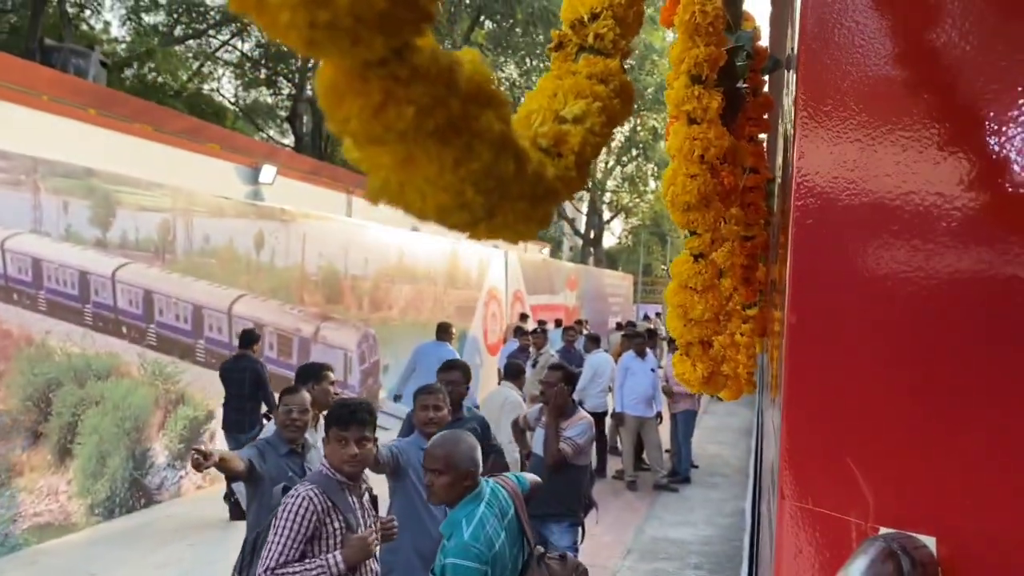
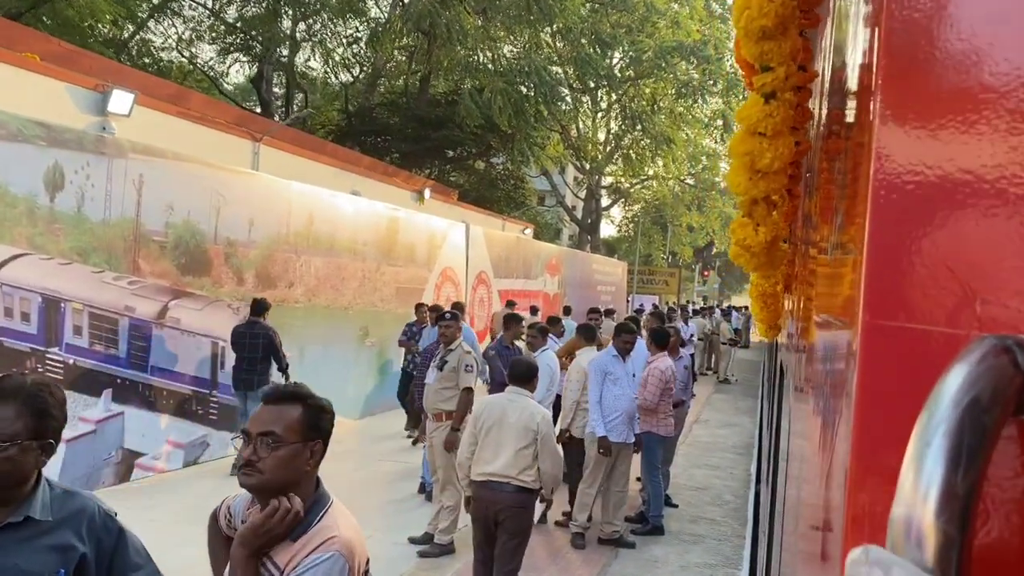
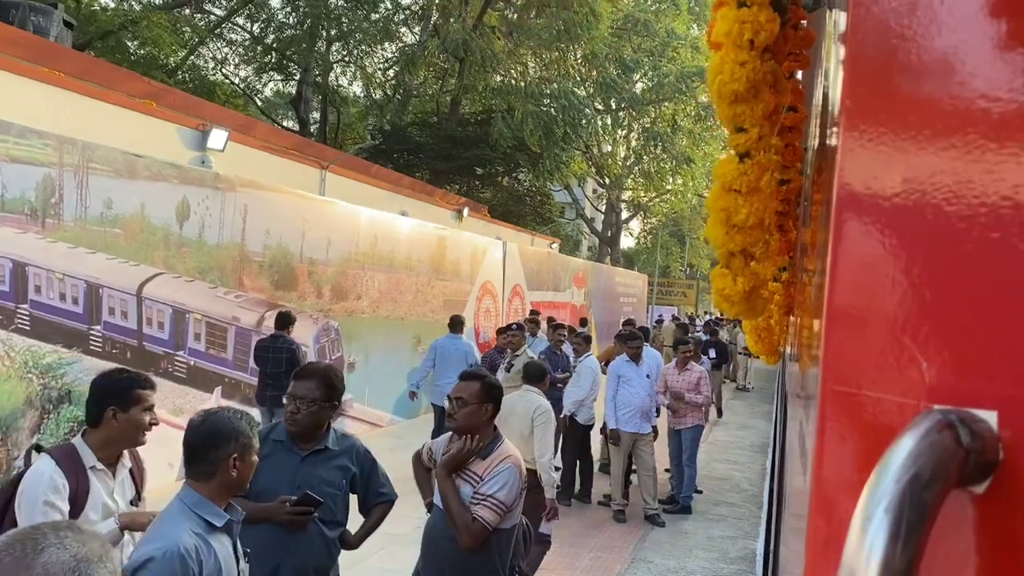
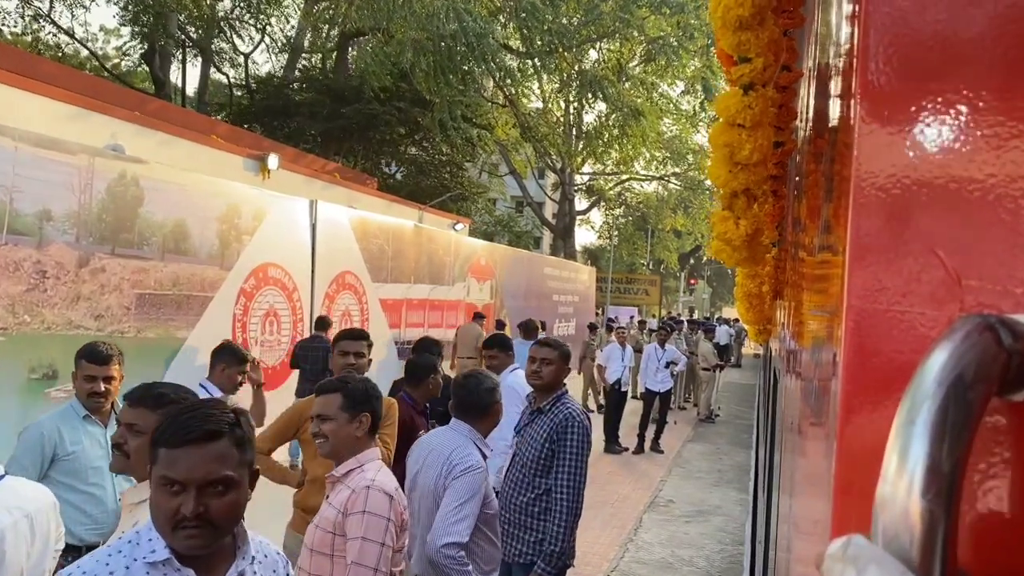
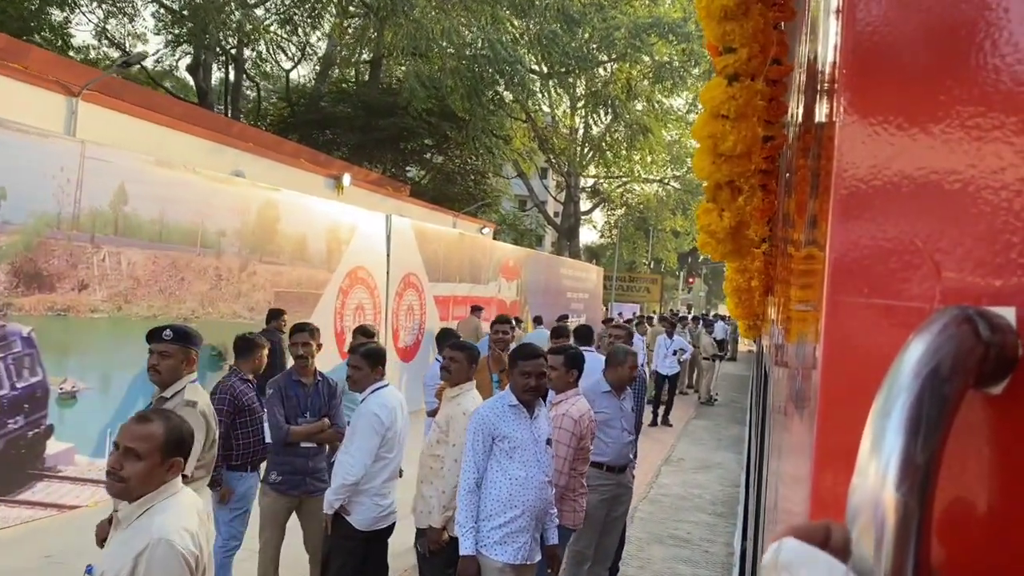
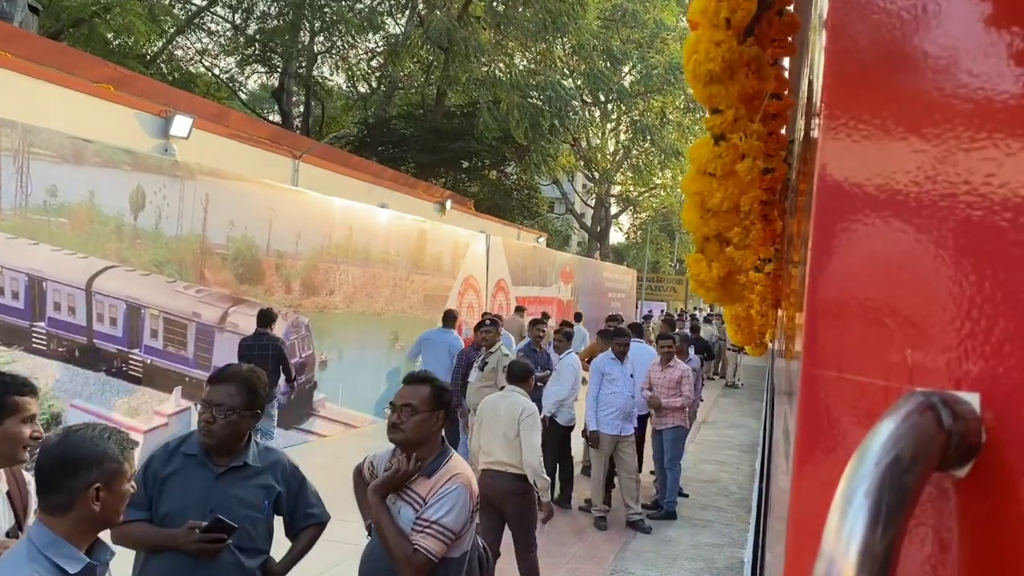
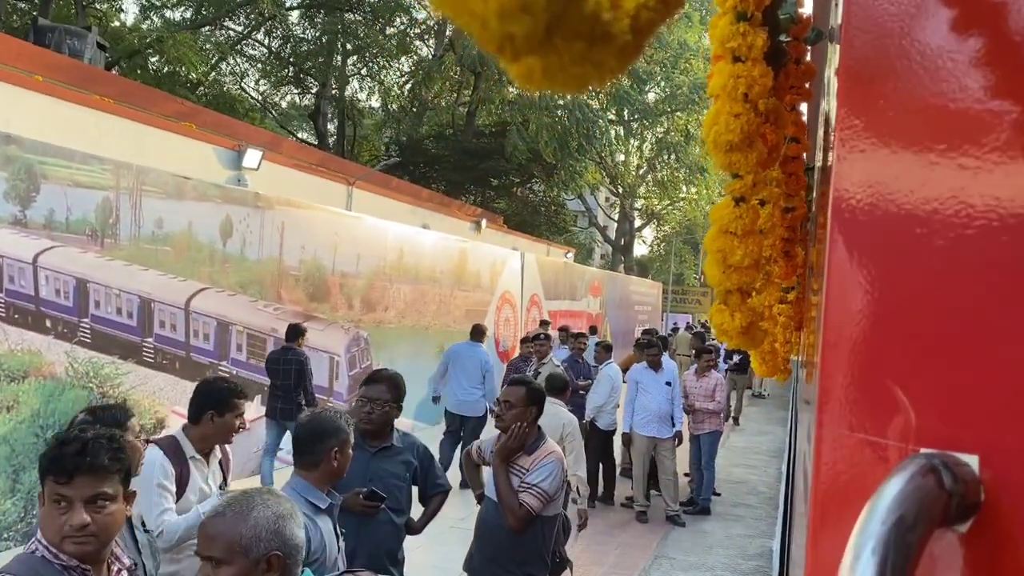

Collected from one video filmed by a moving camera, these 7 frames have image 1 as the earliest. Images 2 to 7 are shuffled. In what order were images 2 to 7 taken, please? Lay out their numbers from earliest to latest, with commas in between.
7, 3, 6, 2, 5, 4
